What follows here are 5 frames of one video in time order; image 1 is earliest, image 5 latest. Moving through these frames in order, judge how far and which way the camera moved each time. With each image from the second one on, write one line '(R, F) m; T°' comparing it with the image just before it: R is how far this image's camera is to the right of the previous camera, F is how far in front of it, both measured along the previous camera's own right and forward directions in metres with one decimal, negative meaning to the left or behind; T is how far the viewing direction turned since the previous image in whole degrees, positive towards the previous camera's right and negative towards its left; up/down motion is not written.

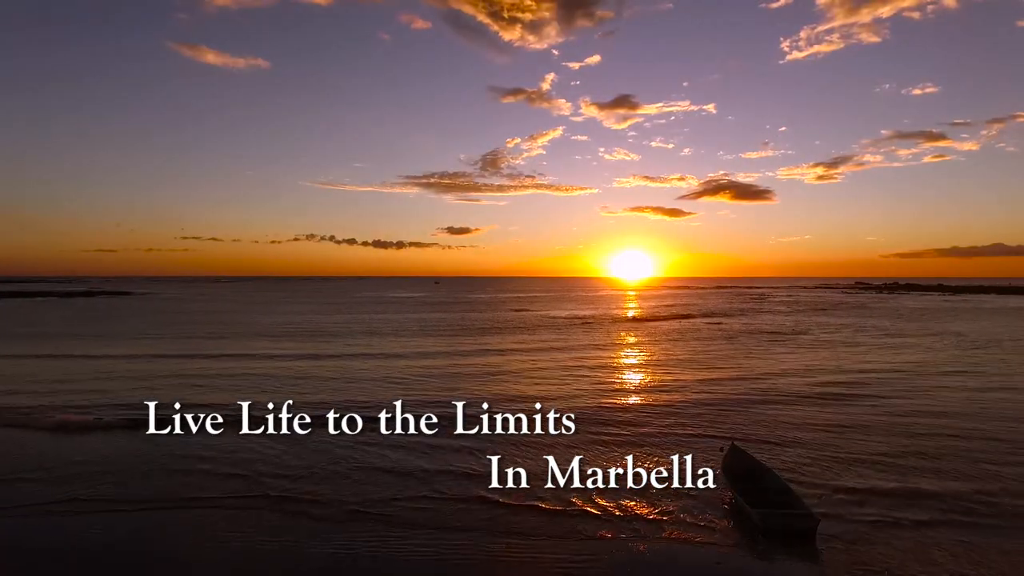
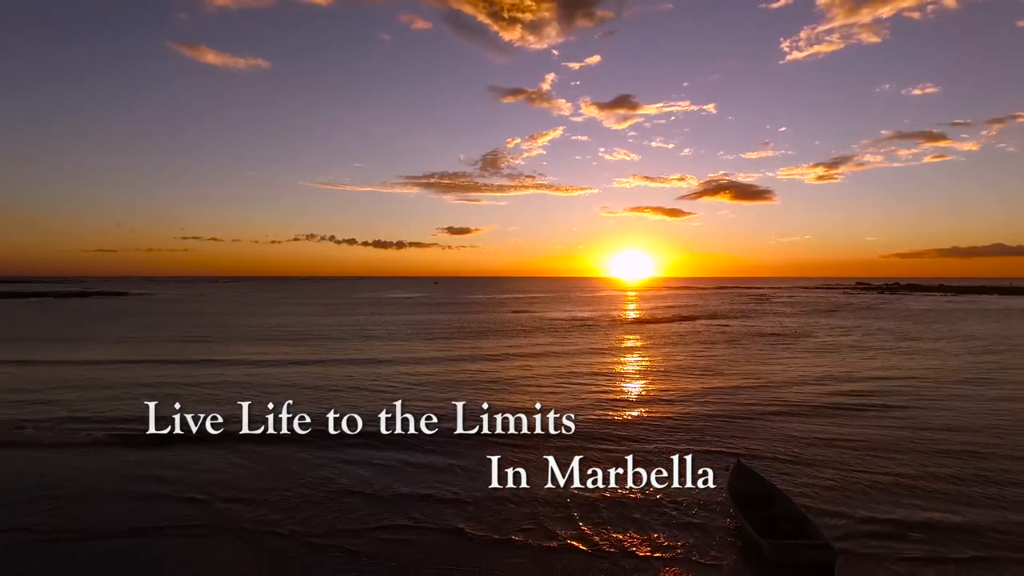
(-0.4, -2.4) m; 0°
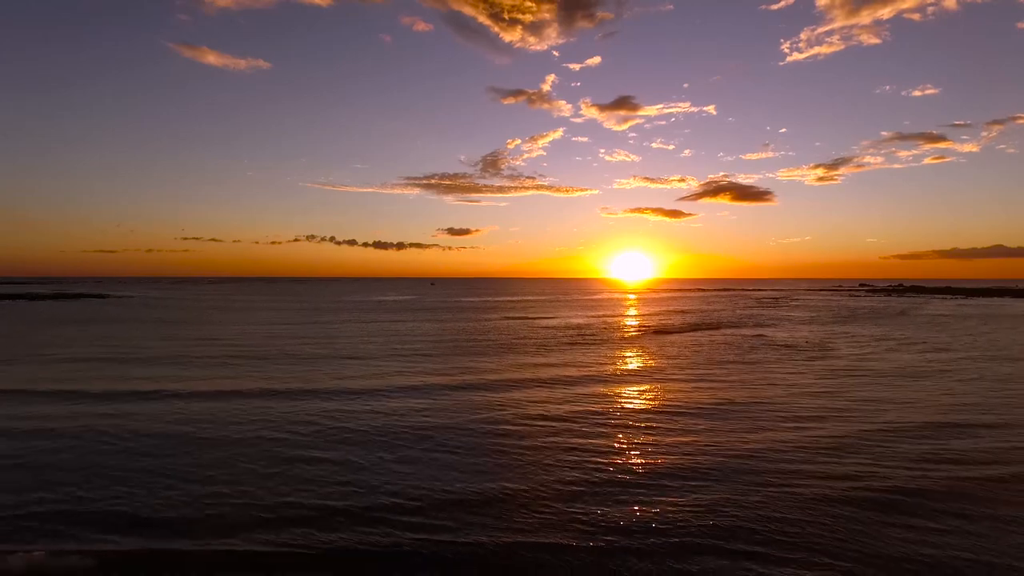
(+0.6, +3.1) m; 0°
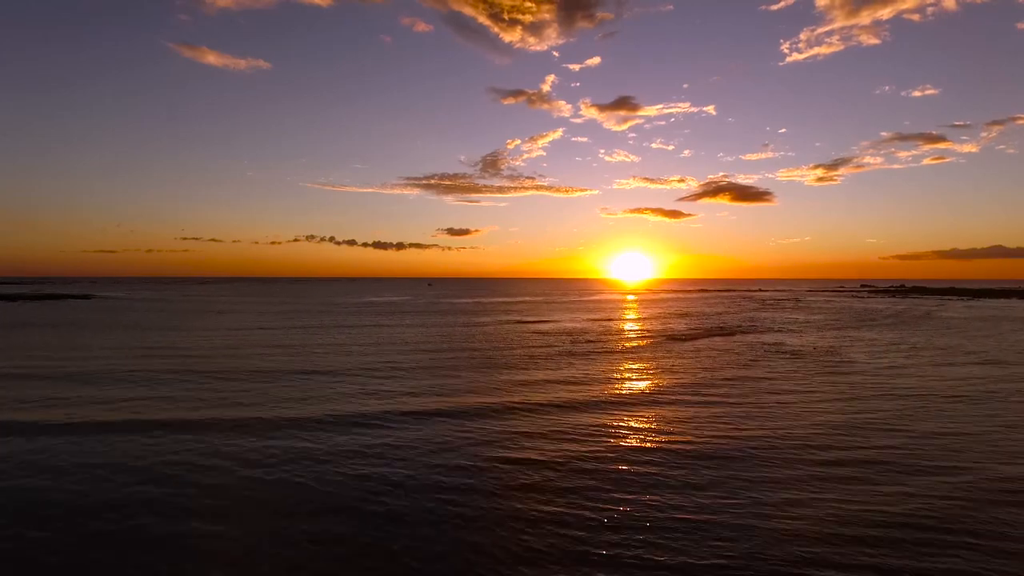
(+0.5, +2.0) m; 0°
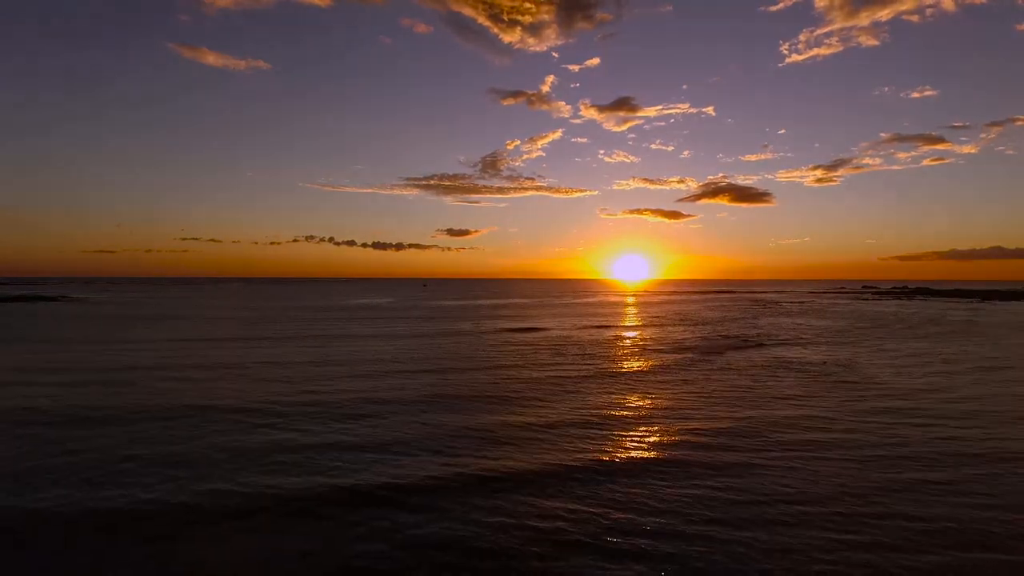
(+0.8, +3.5) m; 0°
